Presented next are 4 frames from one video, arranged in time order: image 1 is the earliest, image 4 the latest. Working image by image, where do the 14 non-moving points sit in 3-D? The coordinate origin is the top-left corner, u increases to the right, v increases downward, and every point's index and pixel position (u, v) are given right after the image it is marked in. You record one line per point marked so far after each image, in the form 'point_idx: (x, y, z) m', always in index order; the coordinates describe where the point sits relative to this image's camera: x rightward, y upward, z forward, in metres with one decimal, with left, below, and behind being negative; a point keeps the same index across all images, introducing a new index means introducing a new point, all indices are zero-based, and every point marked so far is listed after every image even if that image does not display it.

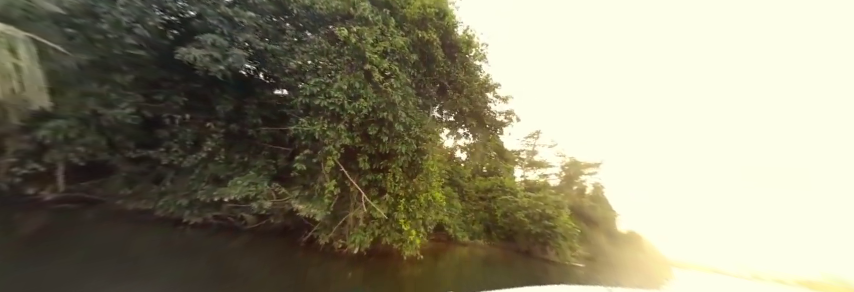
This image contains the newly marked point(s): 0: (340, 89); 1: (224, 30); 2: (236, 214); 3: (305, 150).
0: (-1.9, +1.2, +5.0) m
1: (-4.2, +2.4, +4.9) m
2: (-5.3, -1.9, +6.5) m
3: (-2.9, 0.0, +5.5) m
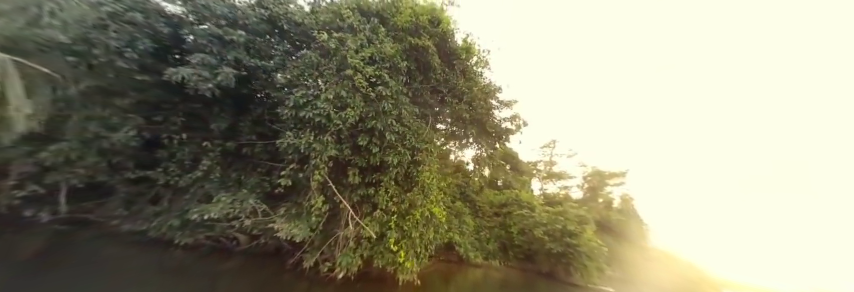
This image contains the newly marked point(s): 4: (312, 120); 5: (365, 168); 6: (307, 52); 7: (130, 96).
0: (-2.1, +0.9, +4.8) m
1: (-4.5, +2.0, +4.9) m
2: (-5.4, -2.4, +6.3) m
3: (-3.1, -0.4, +5.3) m
4: (-2.4, +0.5, +4.9) m
5: (-1.5, -0.5, +5.7) m
6: (-2.9, +2.2, +5.7) m
7: (-6.7, +1.1, +5.3) m
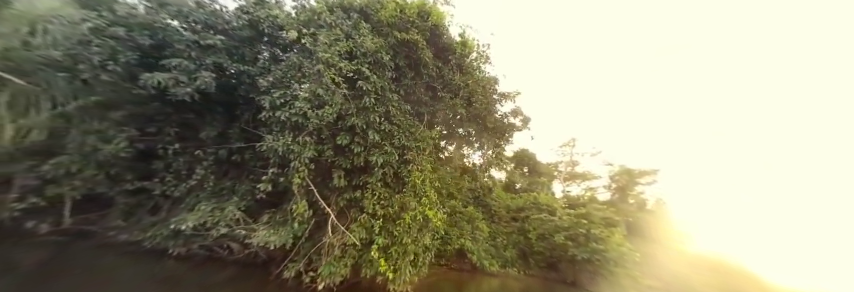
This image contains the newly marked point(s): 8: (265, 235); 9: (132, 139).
0: (-2.5, +0.9, +4.6) m
1: (-4.9, +1.9, +4.9) m
2: (-5.5, -2.6, +6.2) m
3: (-3.3, -0.5, +5.1) m
4: (-2.8, +0.5, +4.7) m
5: (-1.7, -0.6, +5.4) m
6: (-3.3, +2.2, +5.6) m
7: (-7.0, +0.9, +5.4) m
8: (-3.4, -1.8, +4.8) m
9: (-7.0, +0.2, +5.6) m
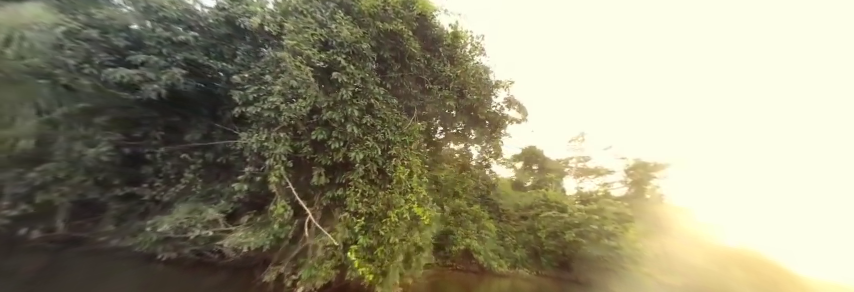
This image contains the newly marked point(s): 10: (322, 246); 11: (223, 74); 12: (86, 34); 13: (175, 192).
0: (-2.8, +1.0, +4.4) m
1: (-5.3, +1.9, +4.8) m
2: (-5.6, -2.6, +6.0) m
3: (-3.6, -0.4, +4.9) m
4: (-3.1, +0.6, +4.5) m
5: (-2.0, -0.4, +5.1) m
6: (-3.6, +2.2, +5.4) m
7: (-7.3, +0.8, +5.4) m
8: (-3.6, -1.8, +4.6) m
9: (-7.3, +0.1, +5.5) m
10: (-2.1, -2.0, +4.8) m
11: (-4.7, +1.6, +5.5) m
12: (-6.7, +2.2, +4.6) m
13: (-6.1, -1.1, +5.7) m
